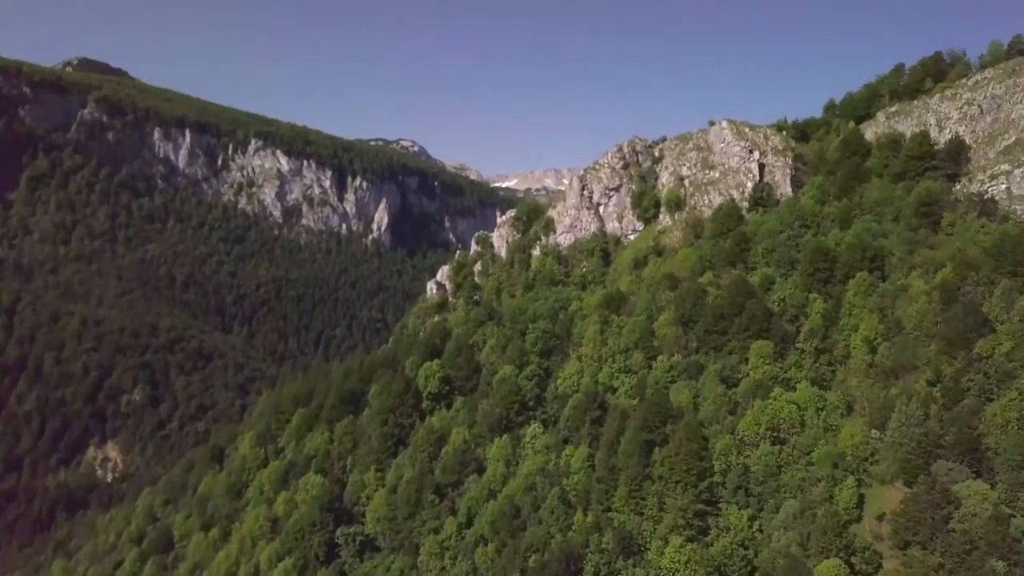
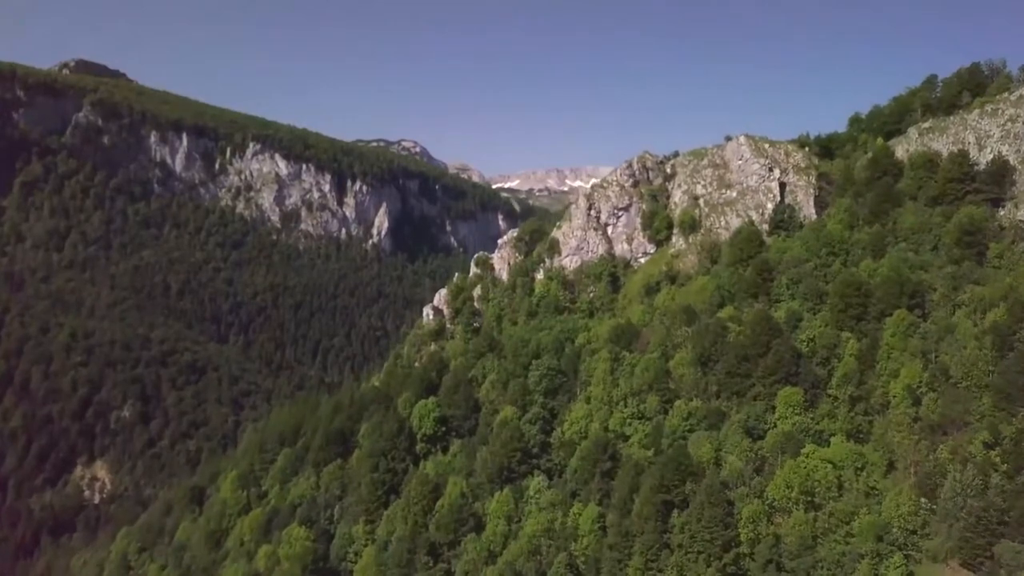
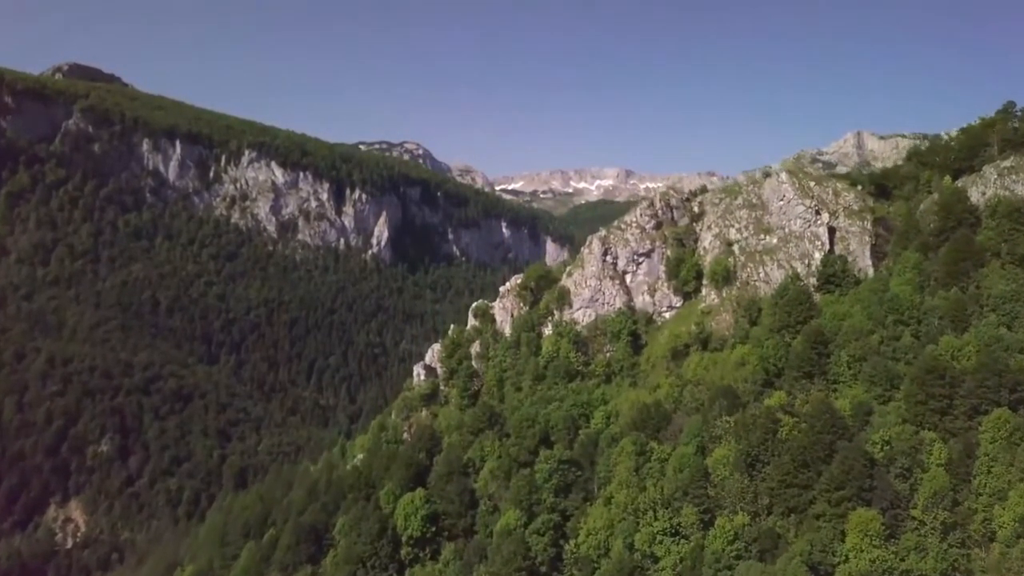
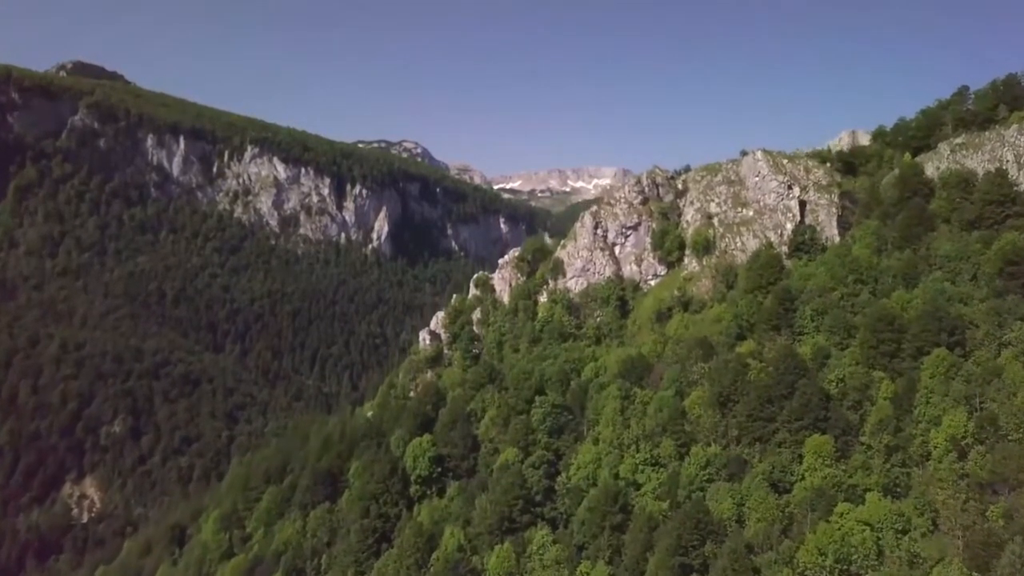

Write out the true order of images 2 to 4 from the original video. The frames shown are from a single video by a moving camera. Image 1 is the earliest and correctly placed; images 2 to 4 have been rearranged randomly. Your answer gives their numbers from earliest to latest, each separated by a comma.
2, 4, 3
